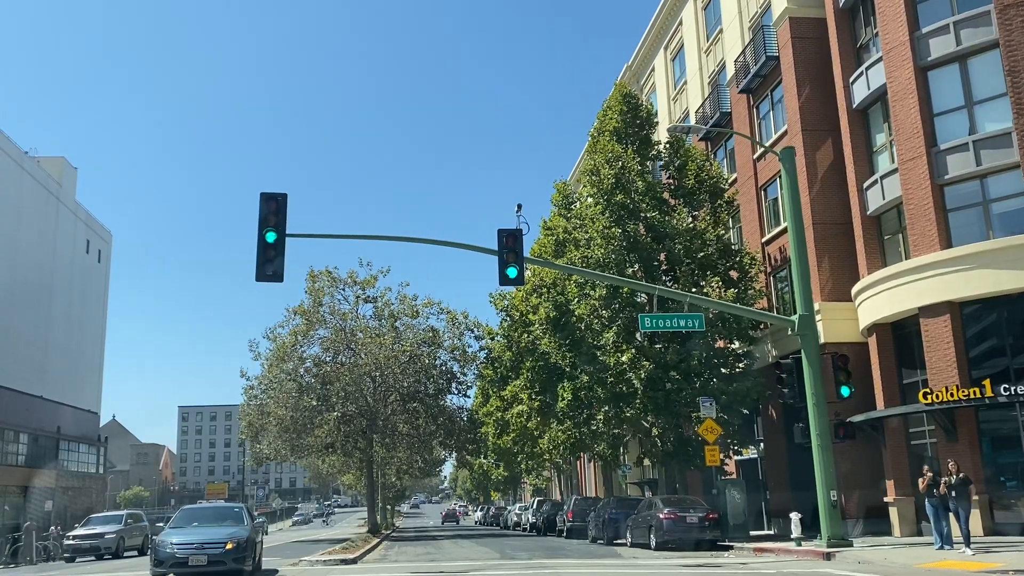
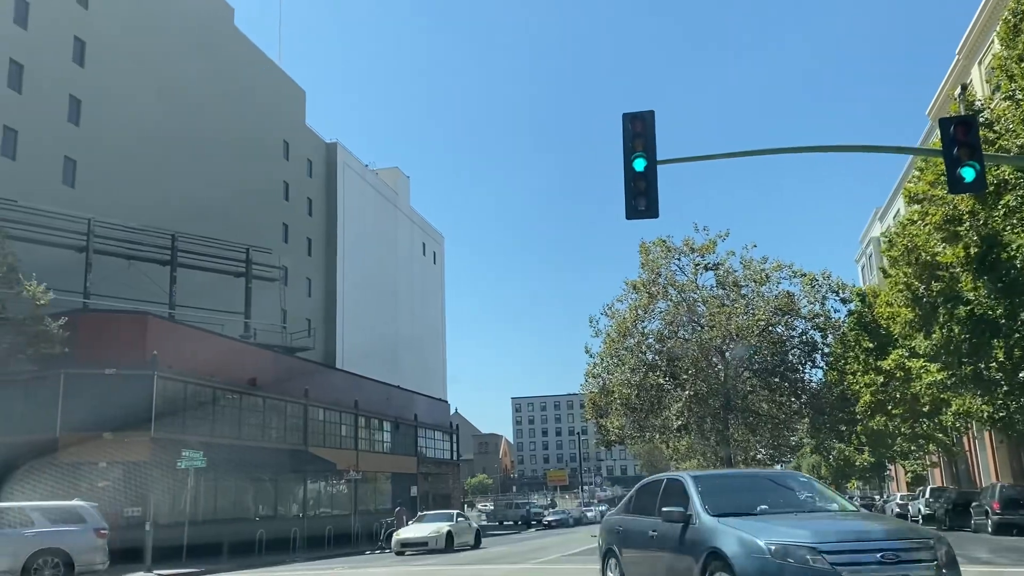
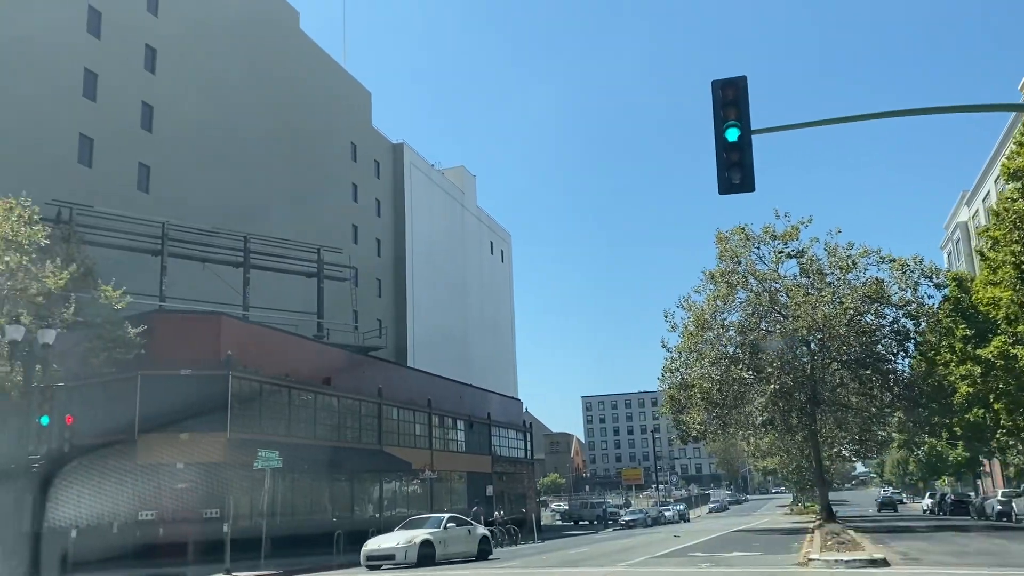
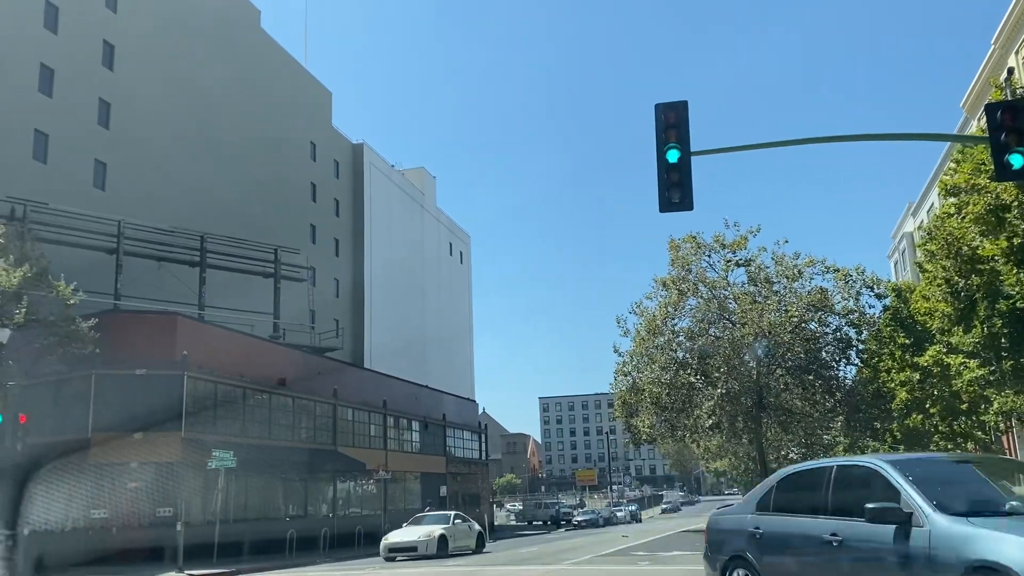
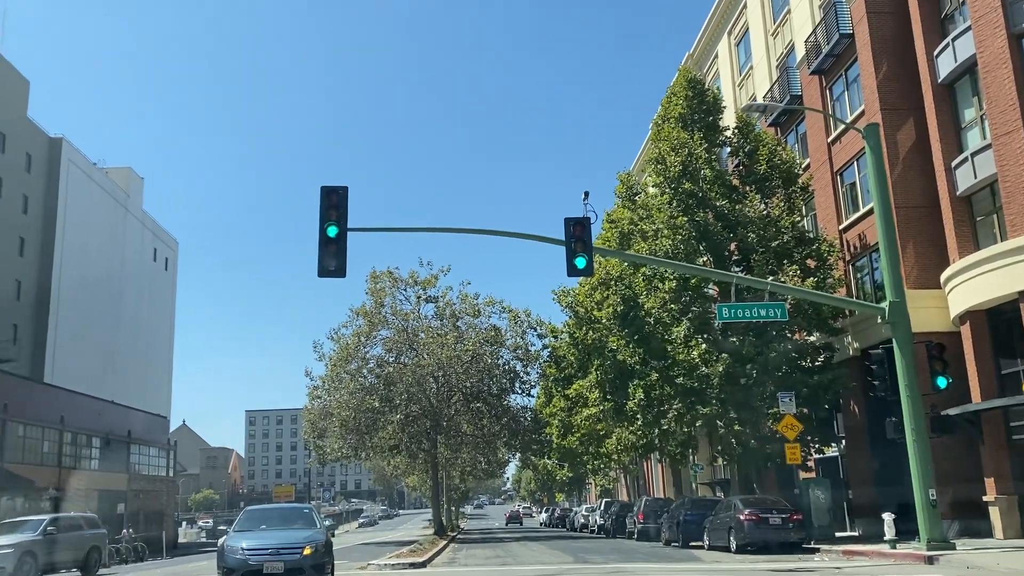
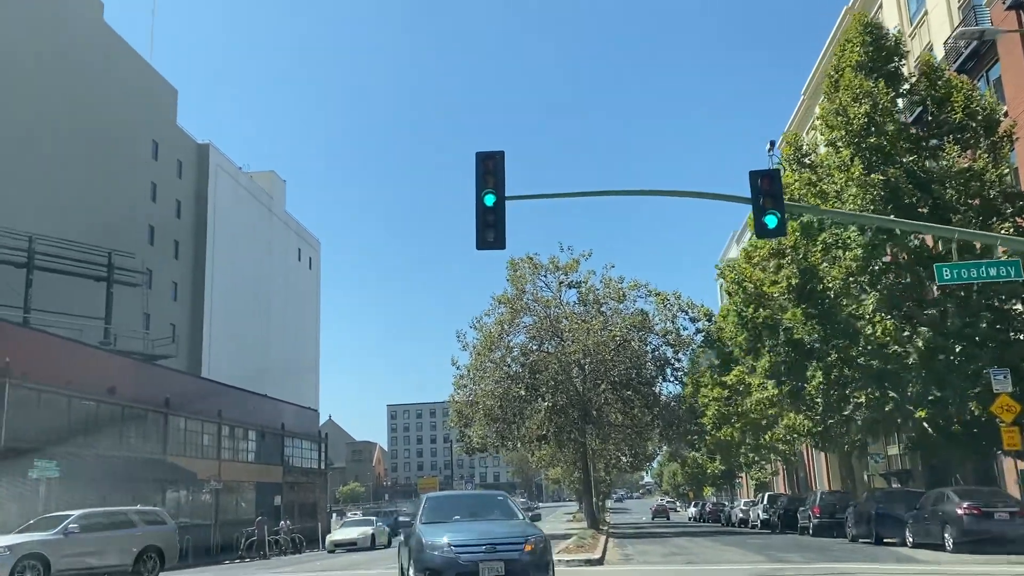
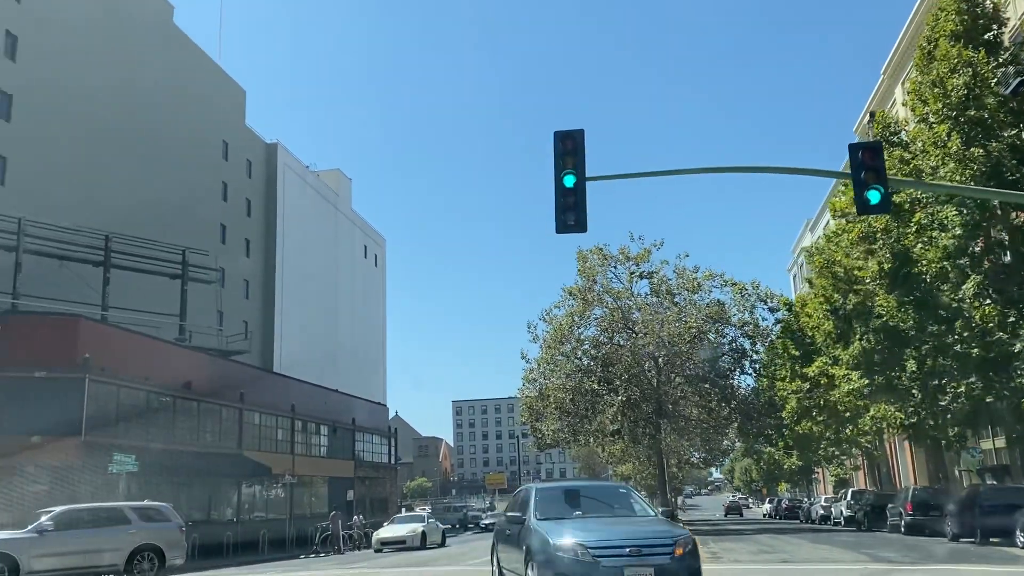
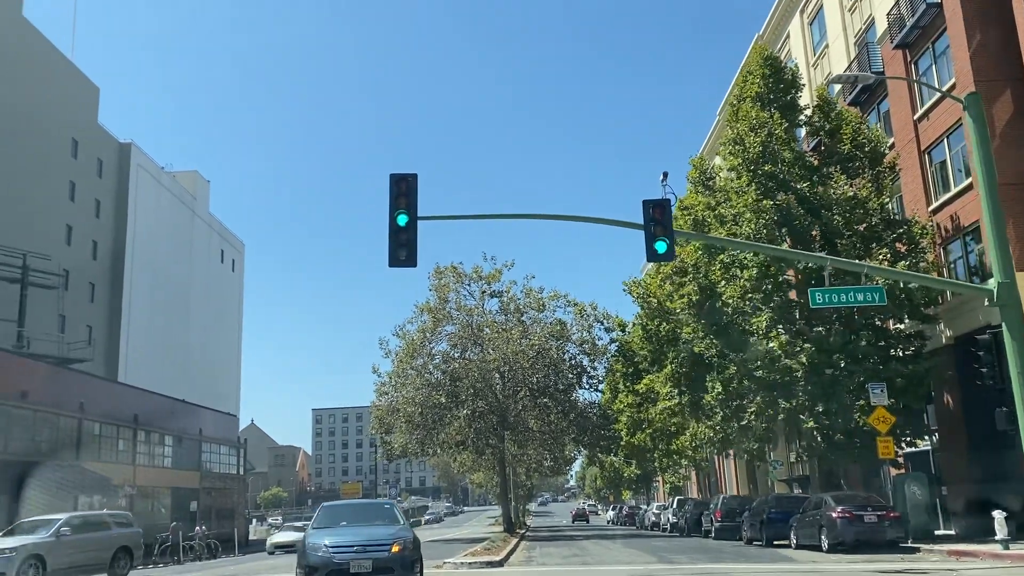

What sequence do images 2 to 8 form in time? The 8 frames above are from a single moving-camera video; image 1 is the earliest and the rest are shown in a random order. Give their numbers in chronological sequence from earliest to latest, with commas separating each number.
5, 8, 6, 7, 2, 4, 3
